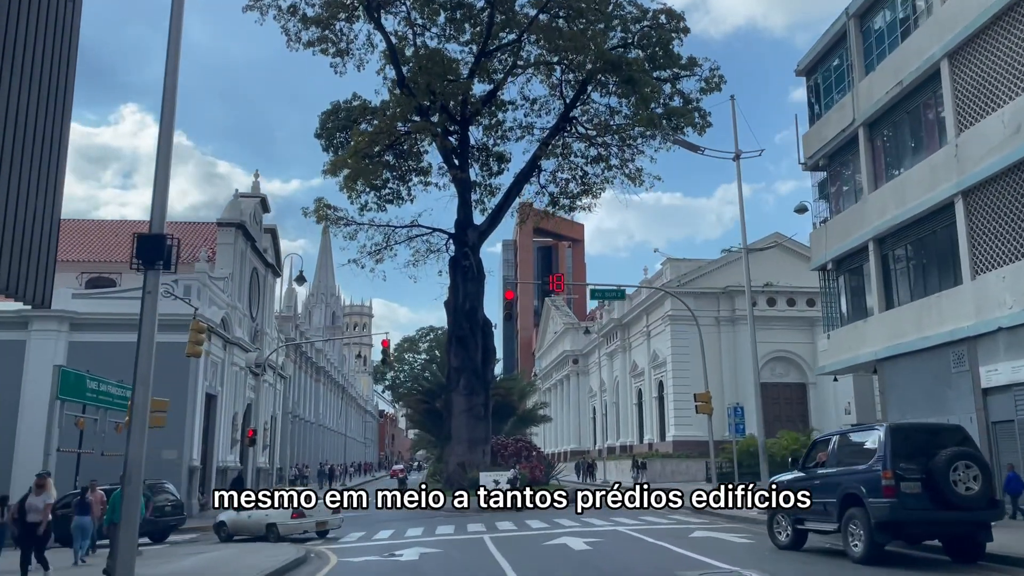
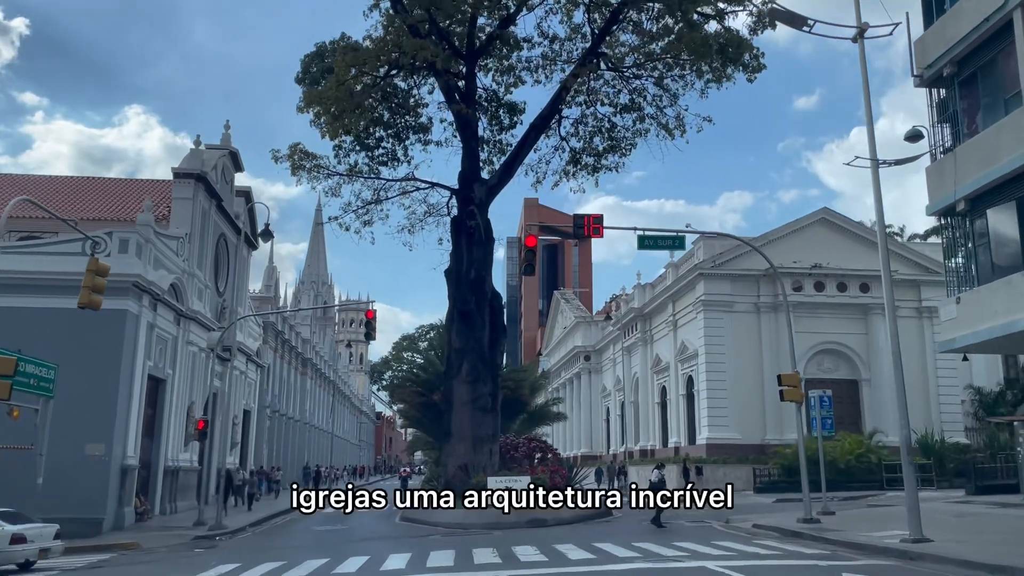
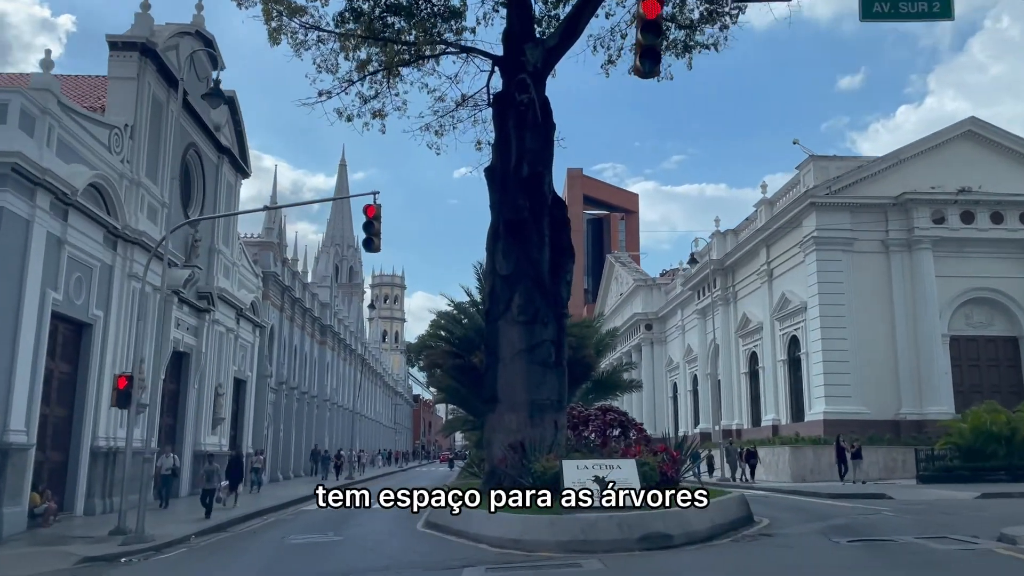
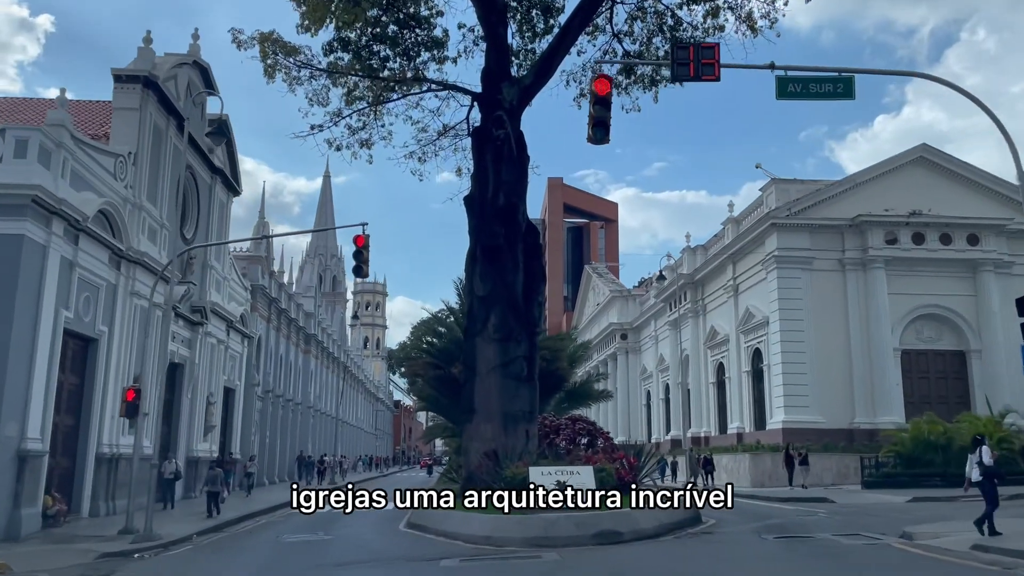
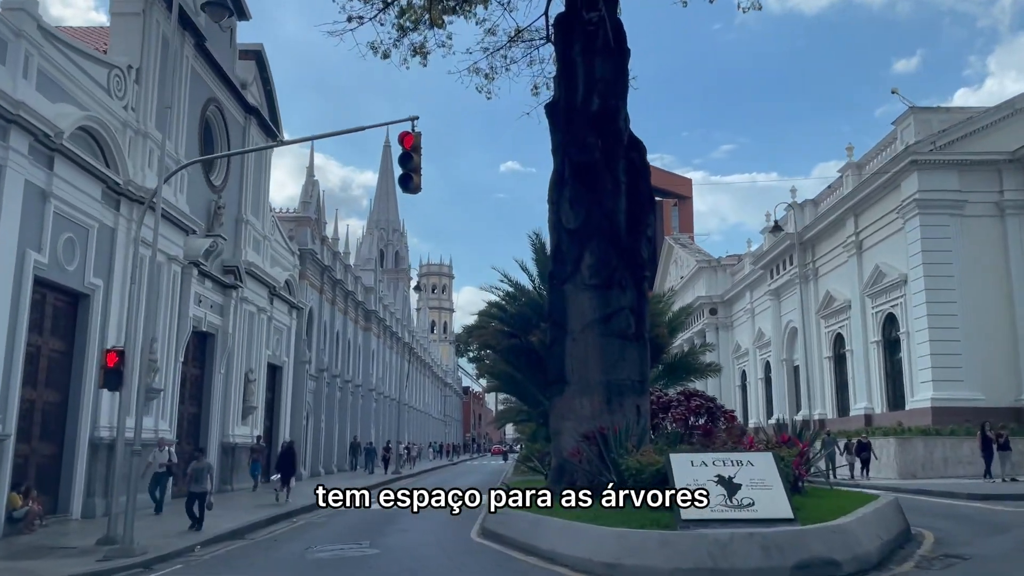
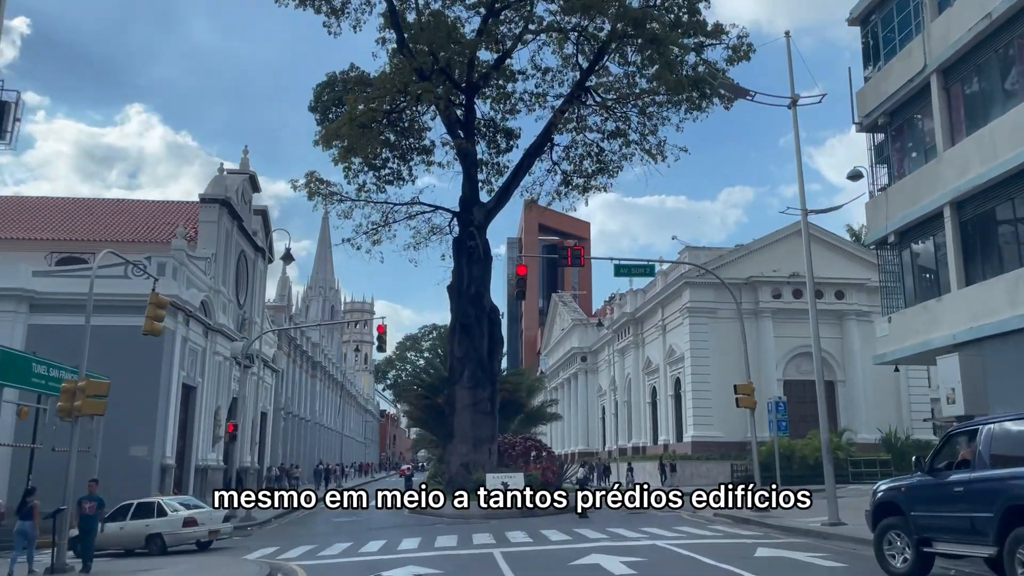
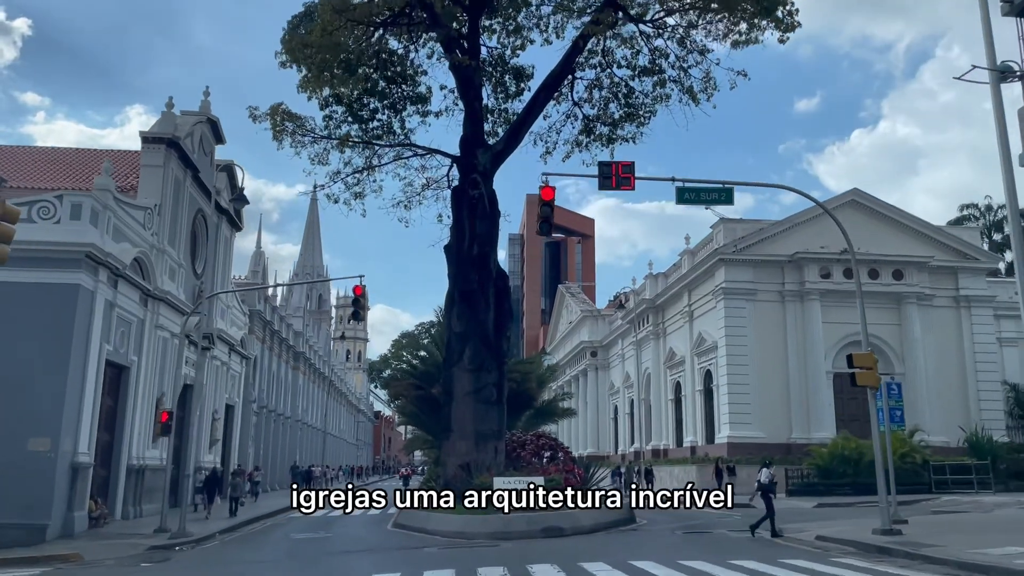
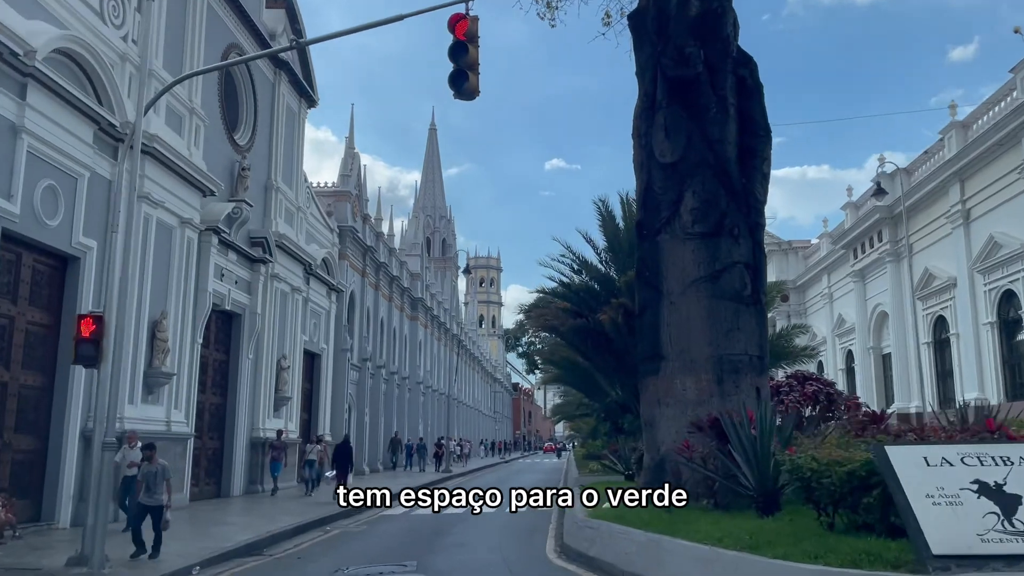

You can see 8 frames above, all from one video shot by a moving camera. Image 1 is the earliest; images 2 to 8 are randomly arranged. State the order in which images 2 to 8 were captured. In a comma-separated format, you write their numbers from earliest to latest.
6, 2, 7, 4, 3, 5, 8
